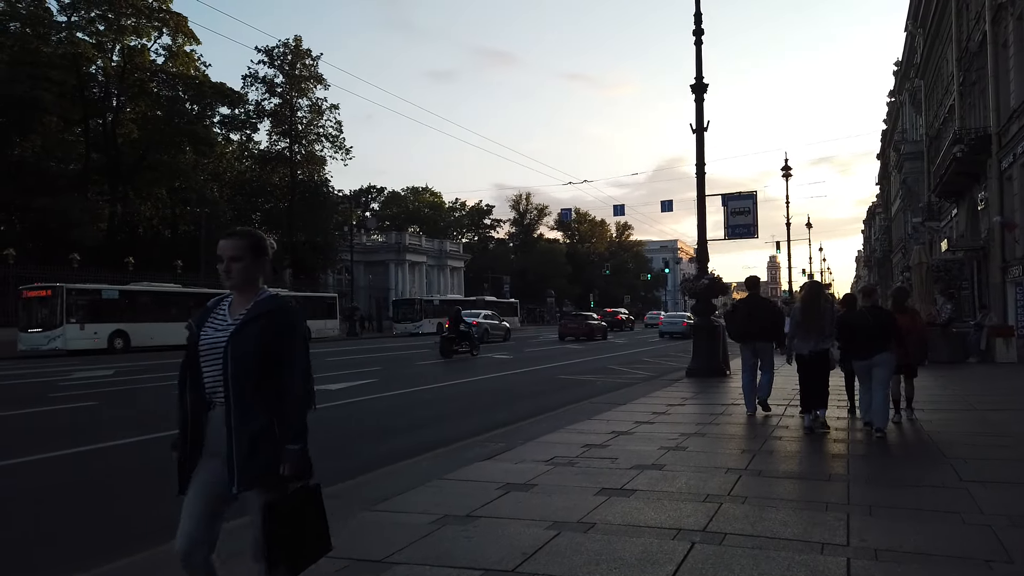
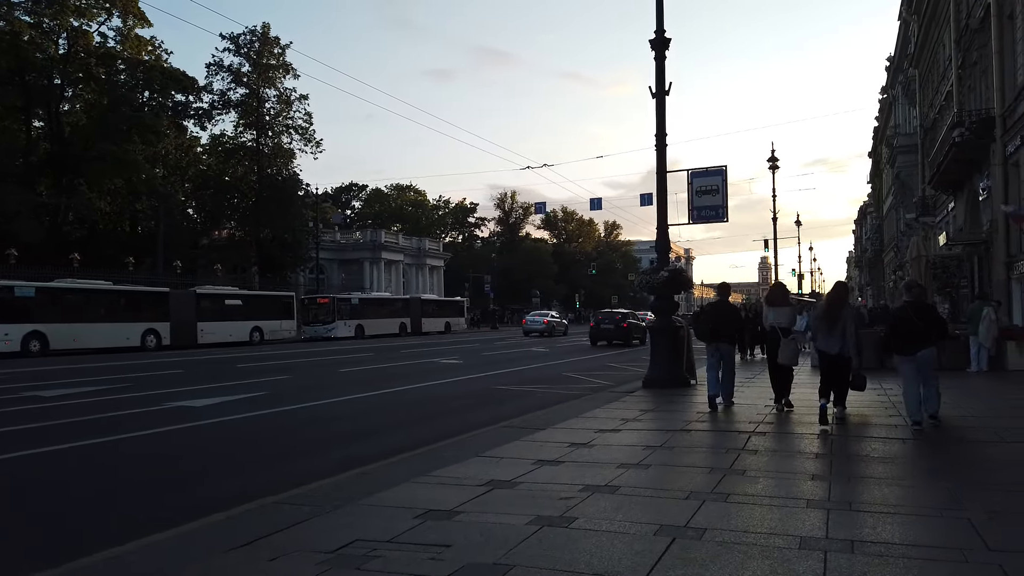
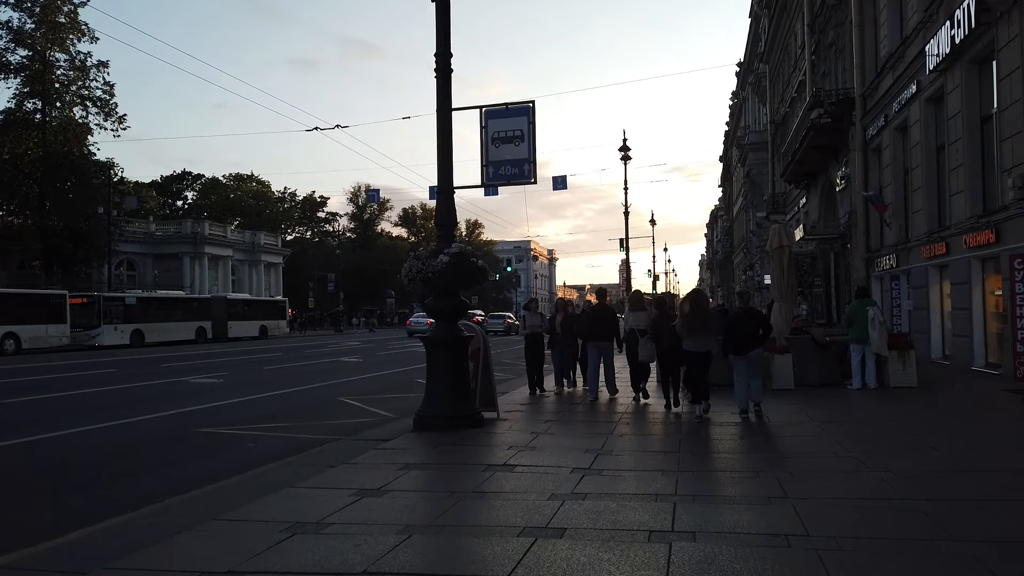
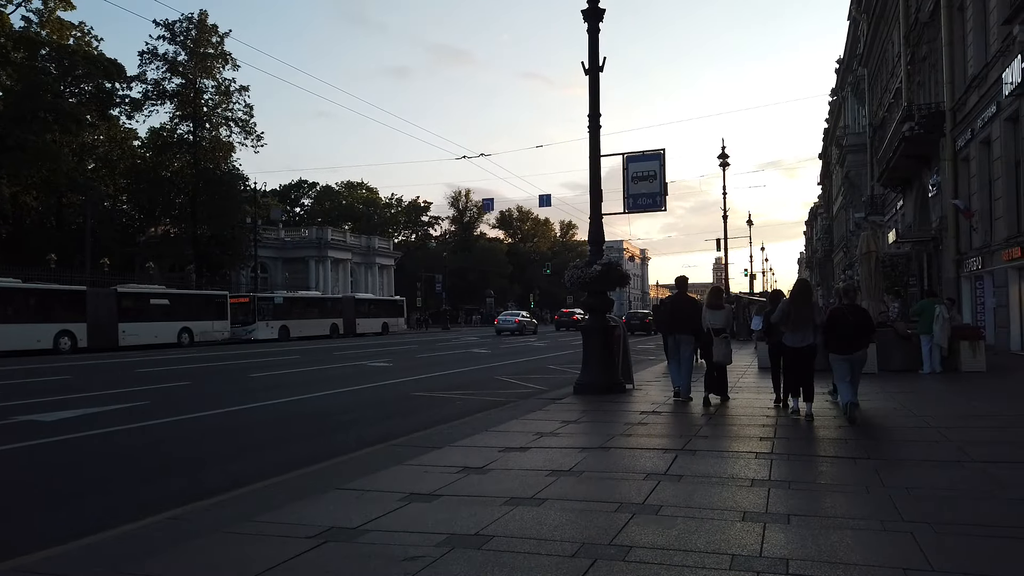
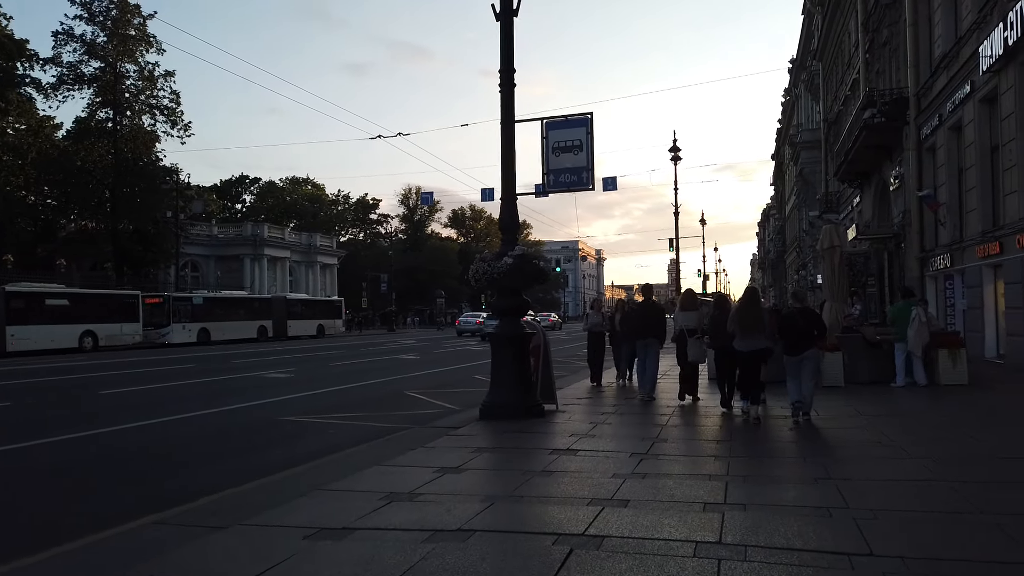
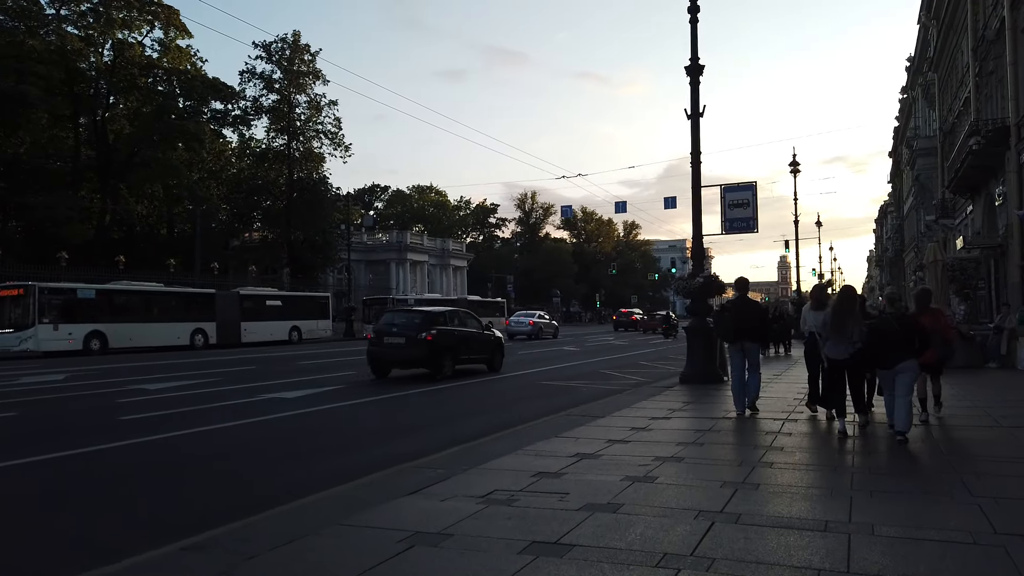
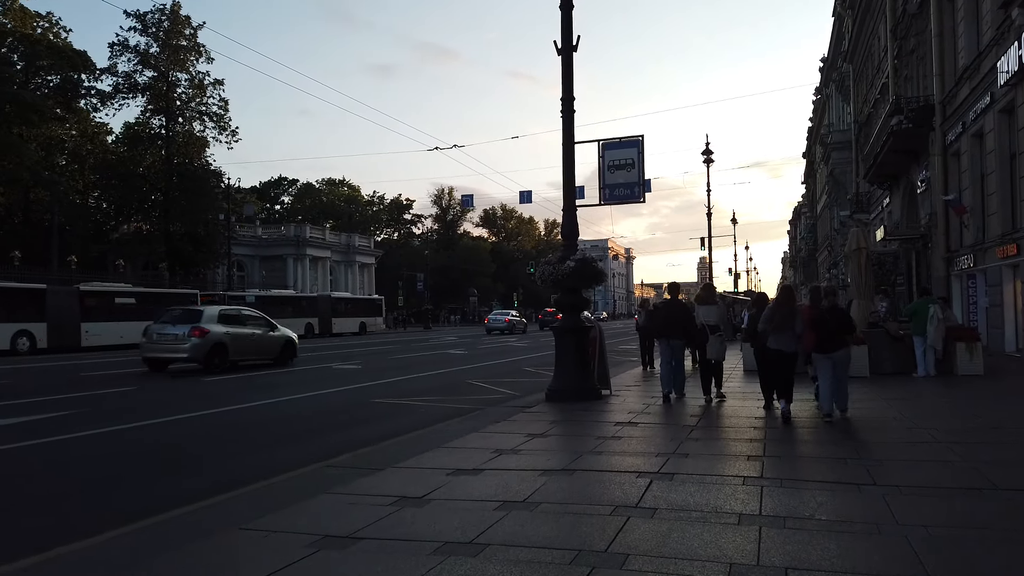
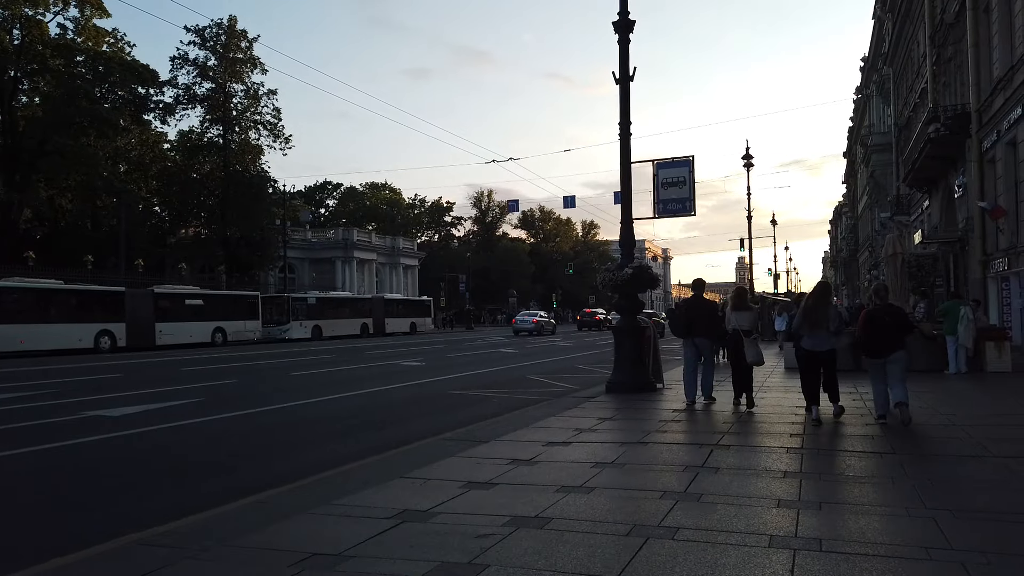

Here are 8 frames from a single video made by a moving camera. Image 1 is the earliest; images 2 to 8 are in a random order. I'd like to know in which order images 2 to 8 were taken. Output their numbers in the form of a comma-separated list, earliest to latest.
6, 2, 8, 4, 7, 5, 3
